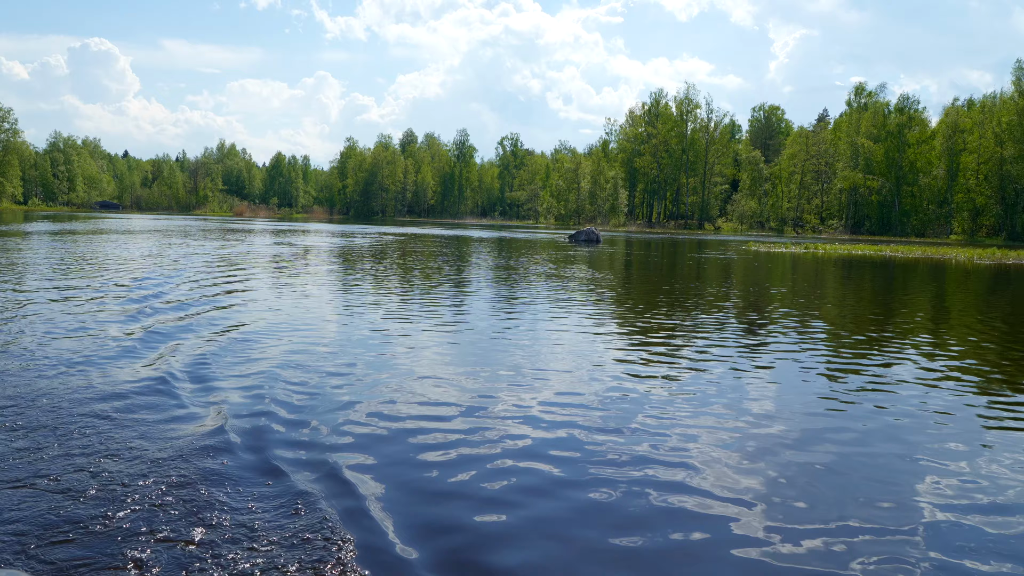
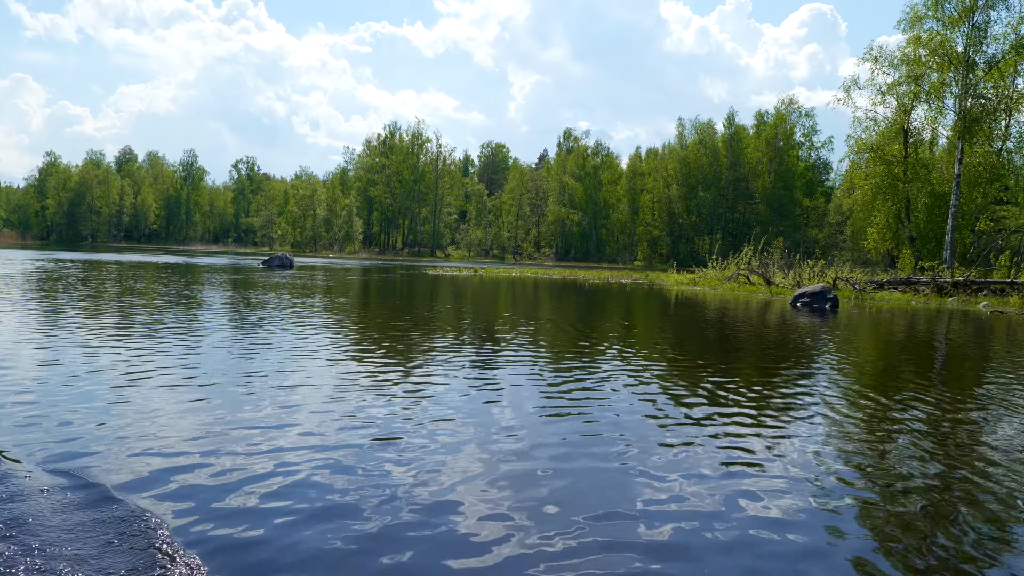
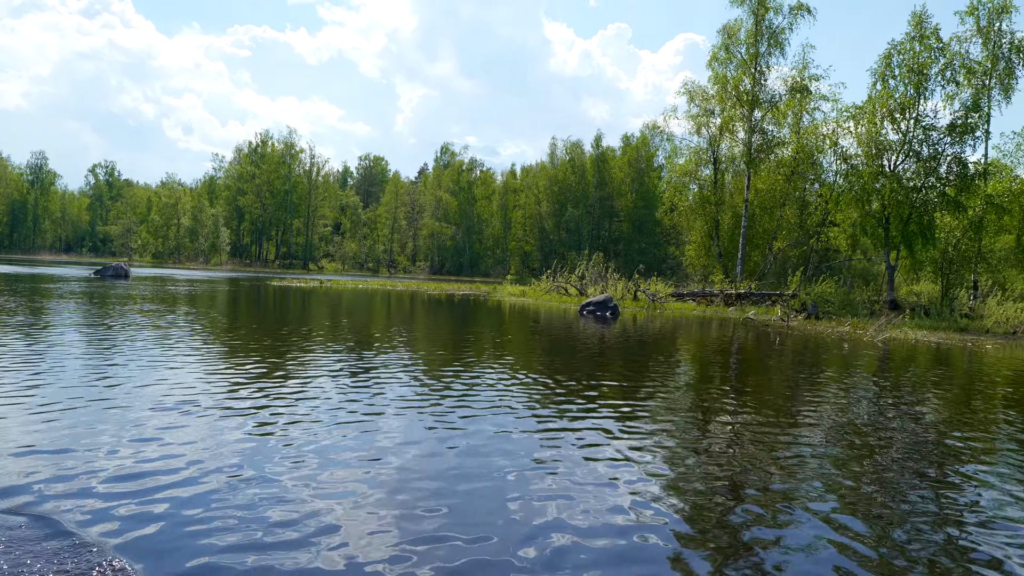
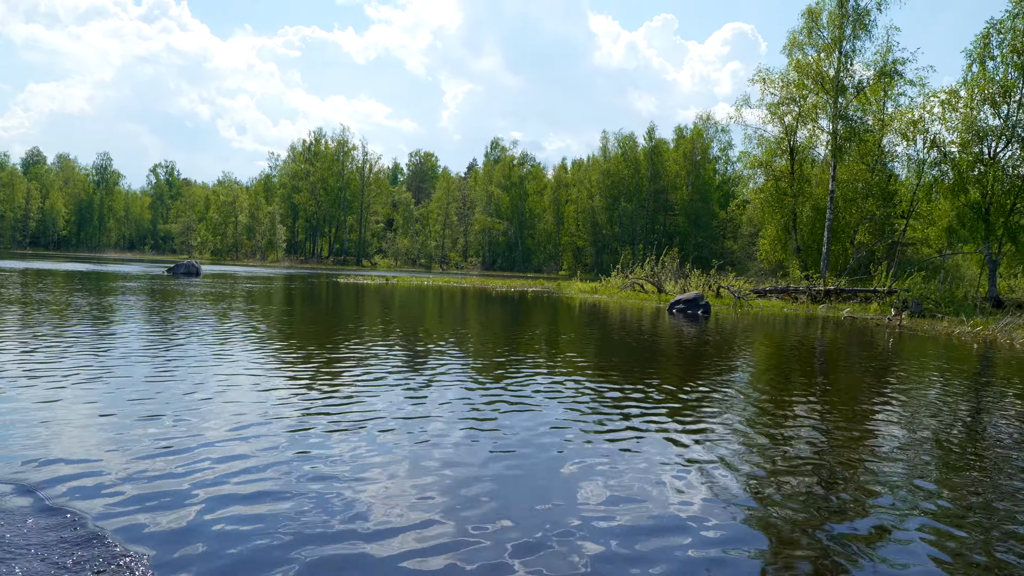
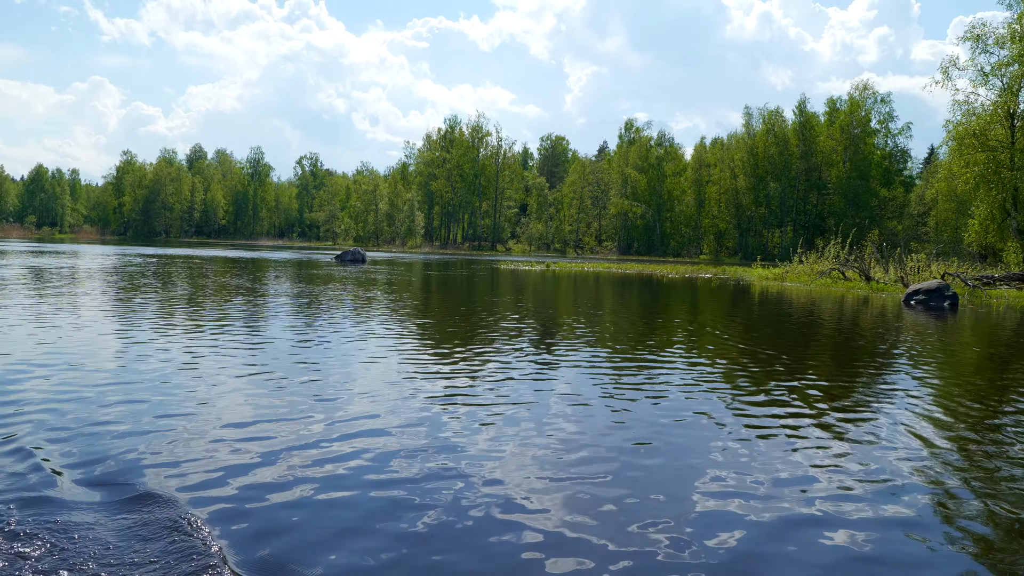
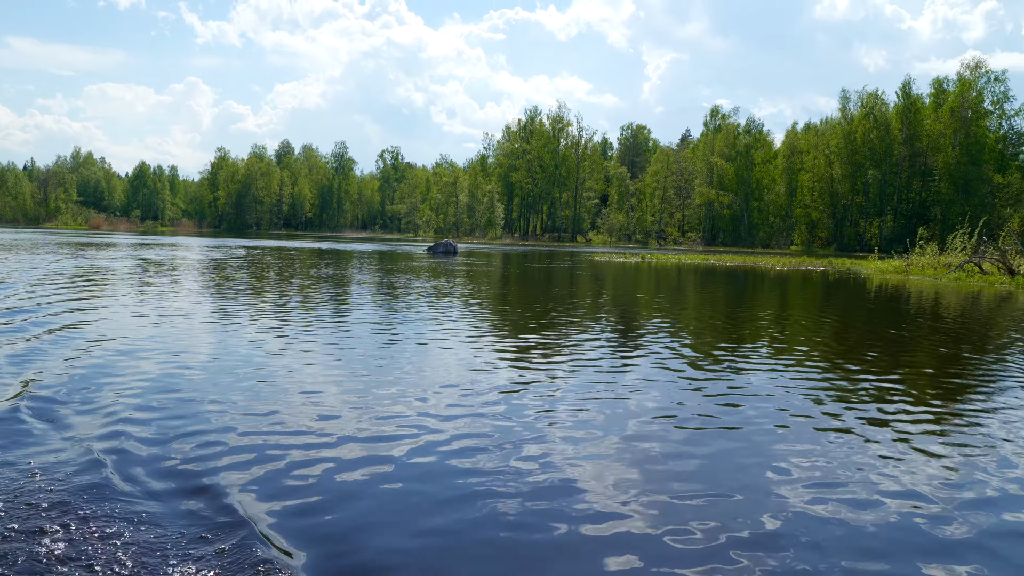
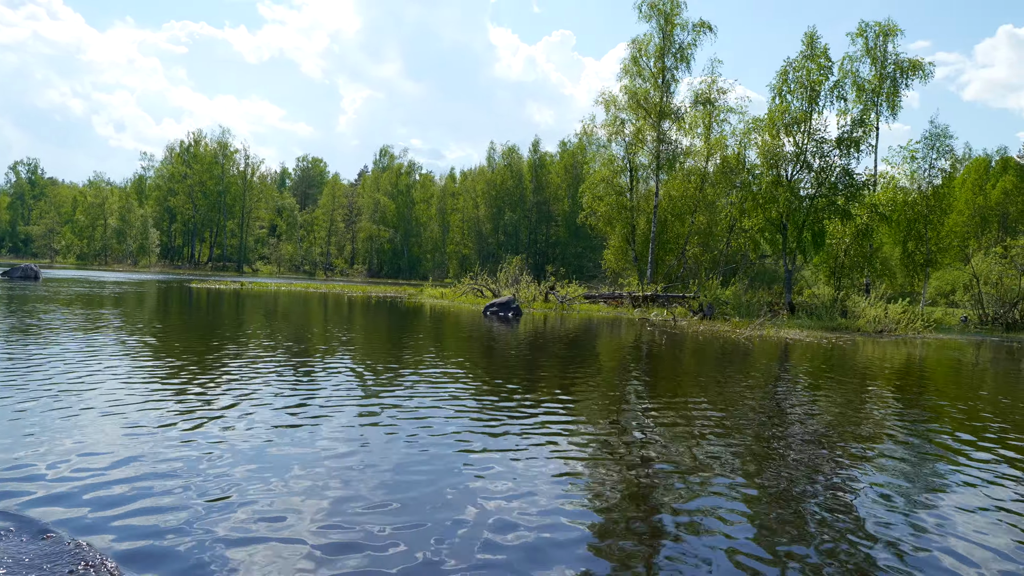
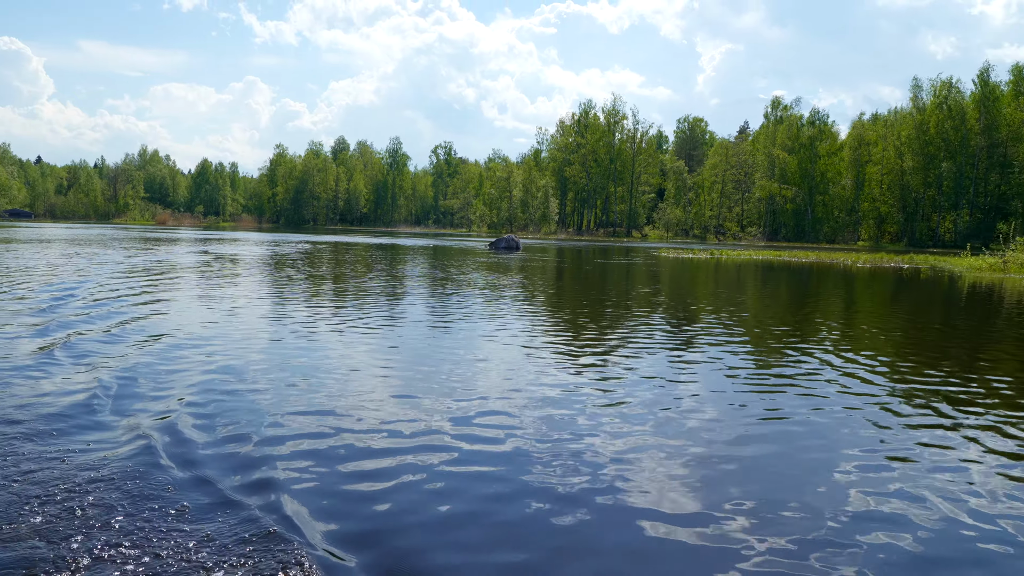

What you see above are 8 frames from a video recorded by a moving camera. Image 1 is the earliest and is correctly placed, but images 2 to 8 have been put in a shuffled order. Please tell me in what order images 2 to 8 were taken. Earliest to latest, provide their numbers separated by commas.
8, 6, 5, 2, 4, 3, 7
